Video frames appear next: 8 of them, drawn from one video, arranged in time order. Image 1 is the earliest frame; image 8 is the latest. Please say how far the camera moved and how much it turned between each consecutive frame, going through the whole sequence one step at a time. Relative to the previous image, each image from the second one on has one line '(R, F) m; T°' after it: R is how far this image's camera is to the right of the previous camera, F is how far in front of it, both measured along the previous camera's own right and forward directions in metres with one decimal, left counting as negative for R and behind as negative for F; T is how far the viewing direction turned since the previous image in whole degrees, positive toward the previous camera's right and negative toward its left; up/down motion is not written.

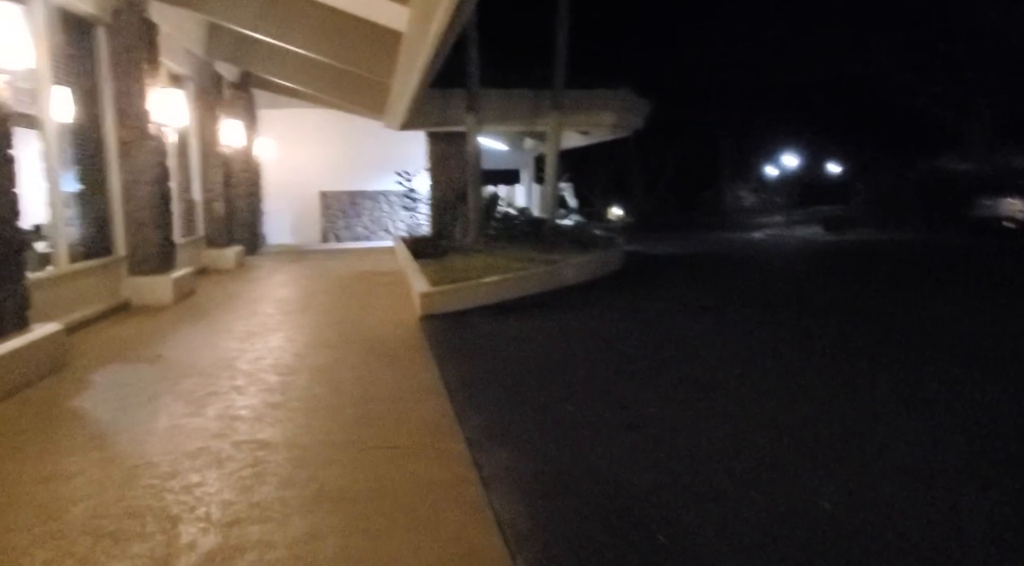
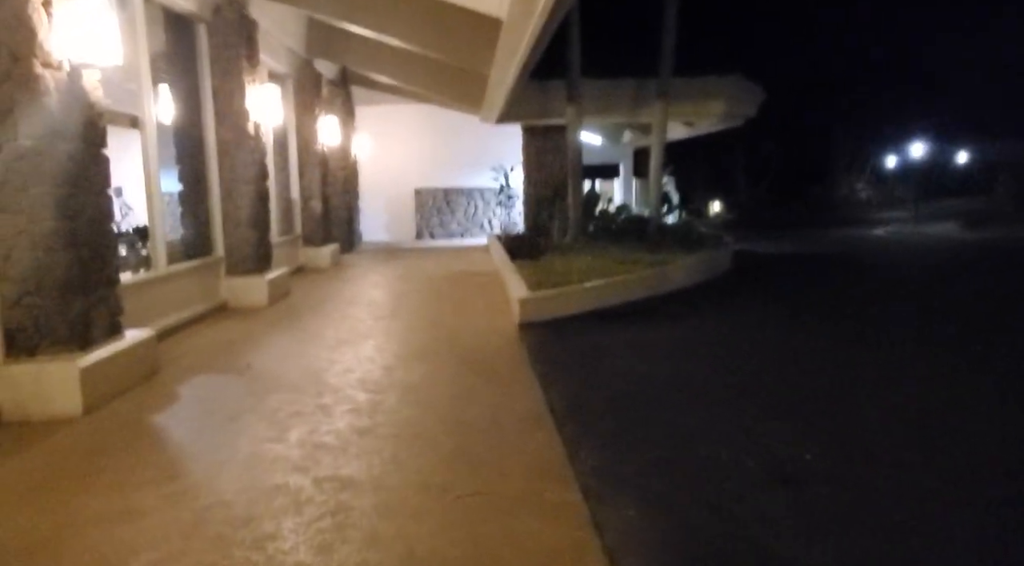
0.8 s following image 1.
(-0.1, +0.5) m; -7°
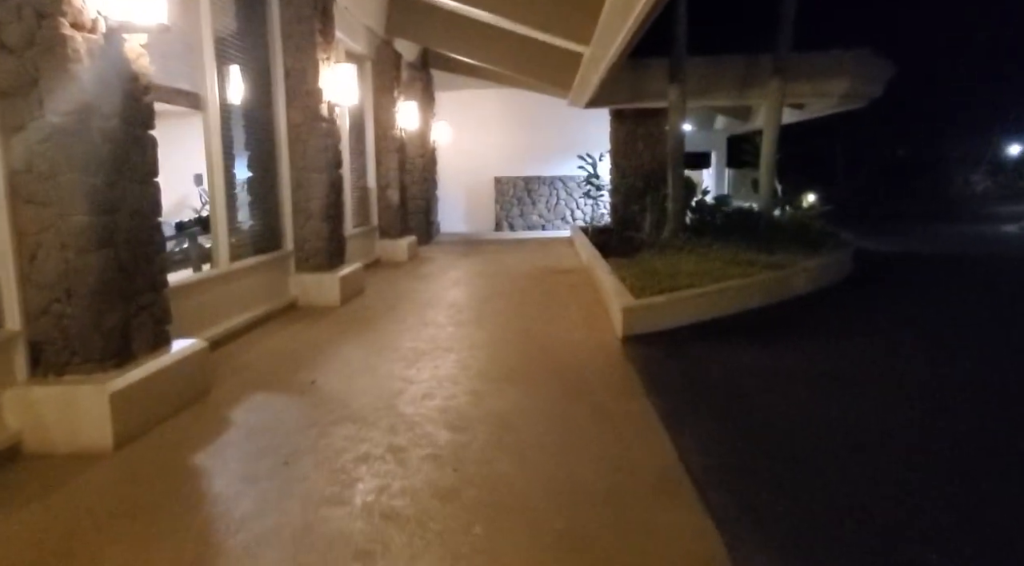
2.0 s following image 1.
(-0.2, +0.8) m; -6°
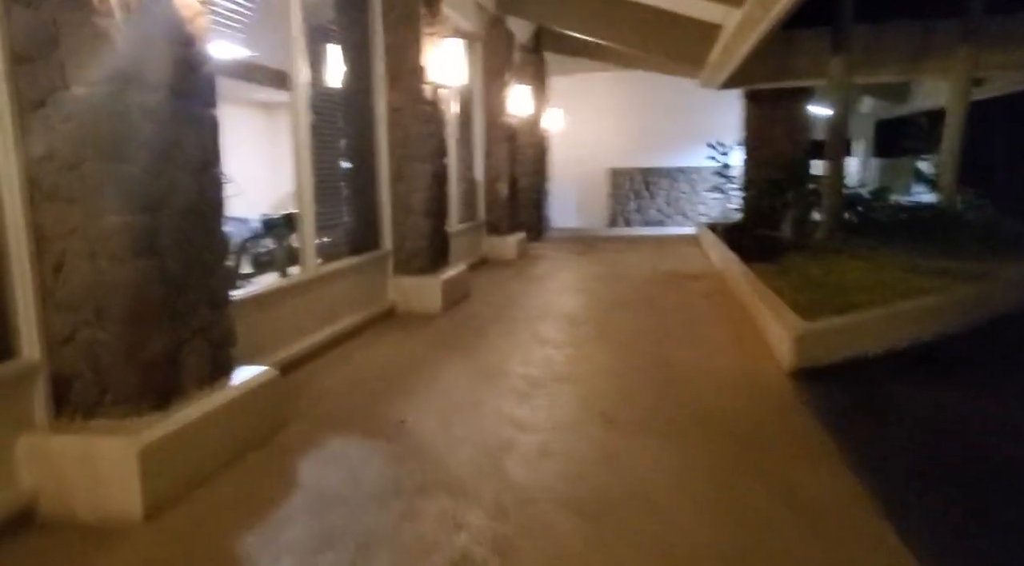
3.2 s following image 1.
(-0.2, +0.9) m; -8°
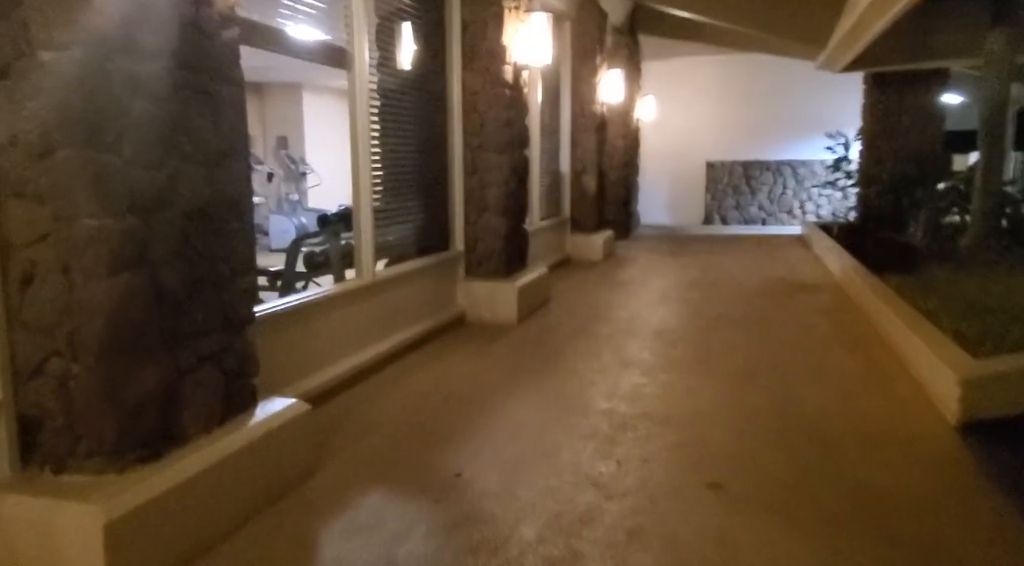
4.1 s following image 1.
(0.0, +0.6) m; -7°
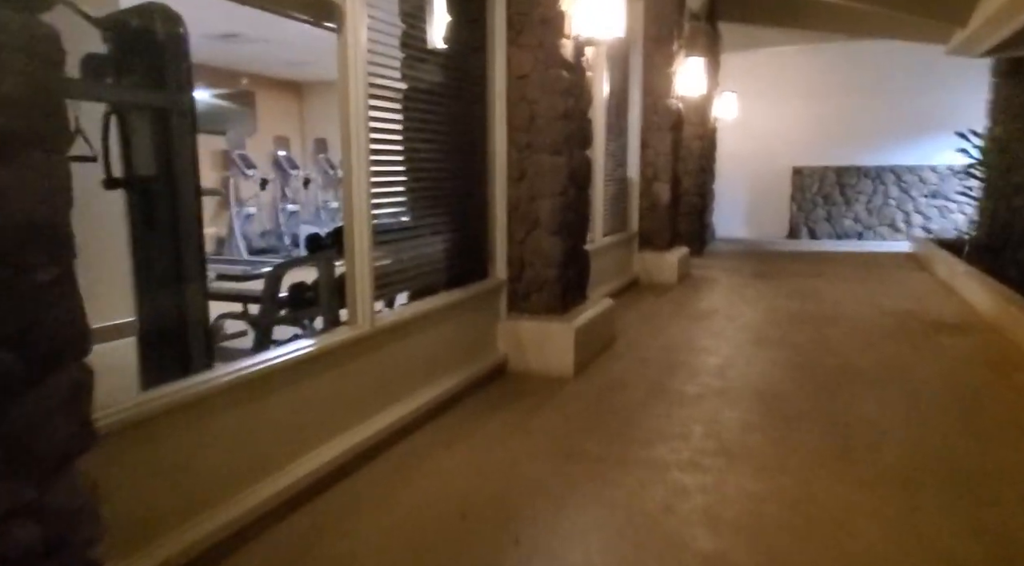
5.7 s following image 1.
(0.0, +1.2) m; -5°
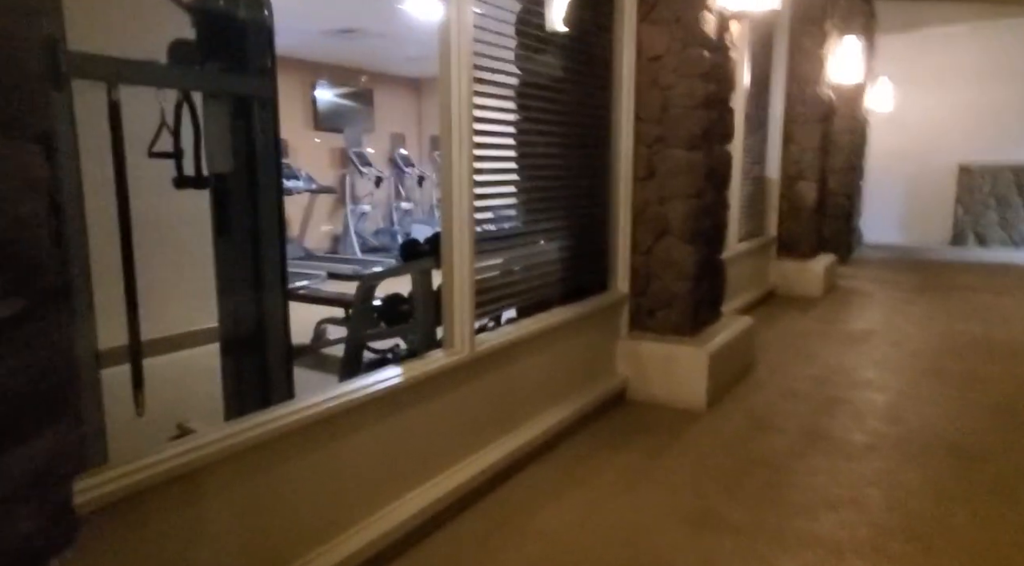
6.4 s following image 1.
(0.0, +0.5) m; -9°
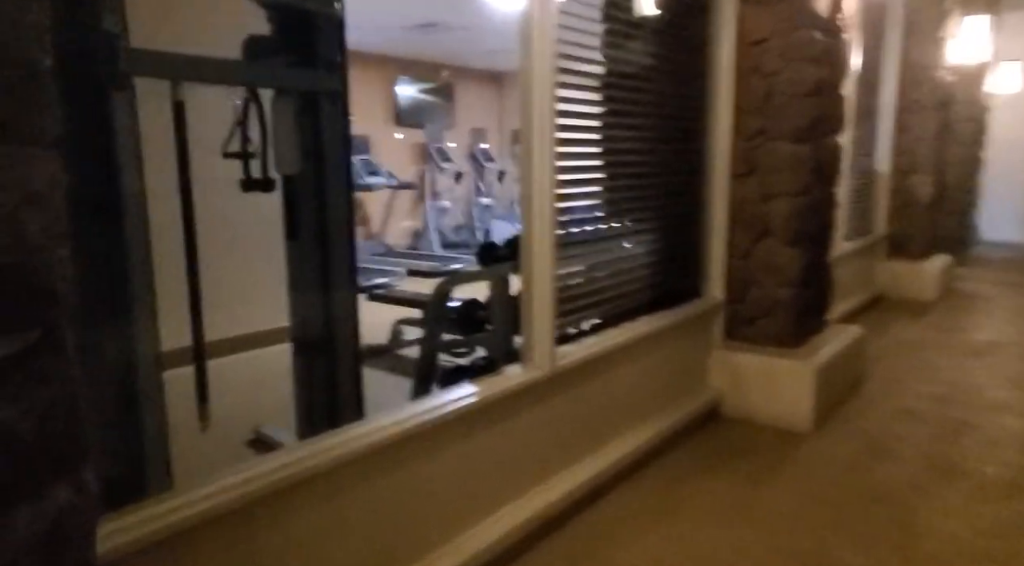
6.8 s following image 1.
(0.0, +0.2) m; -6°
